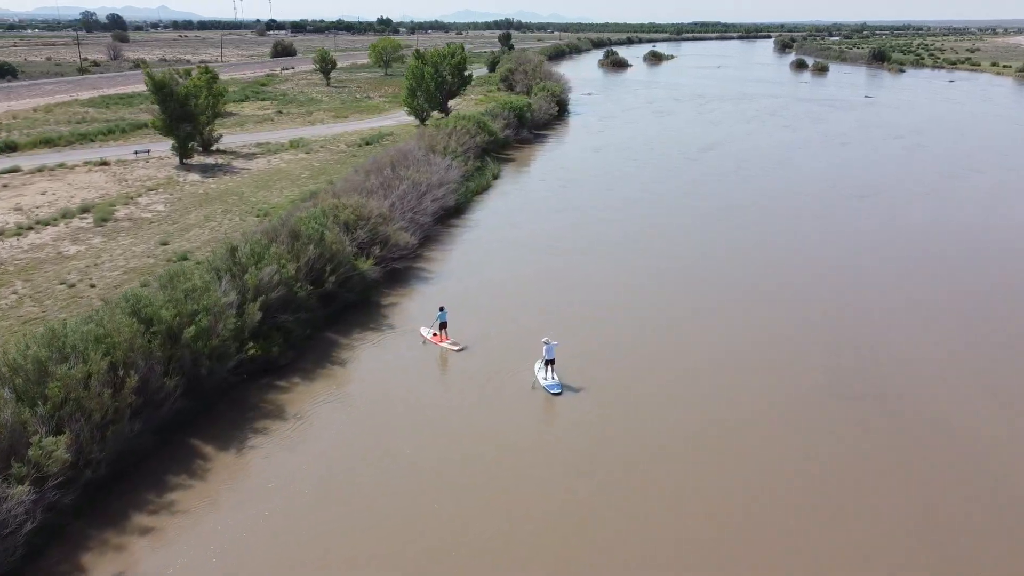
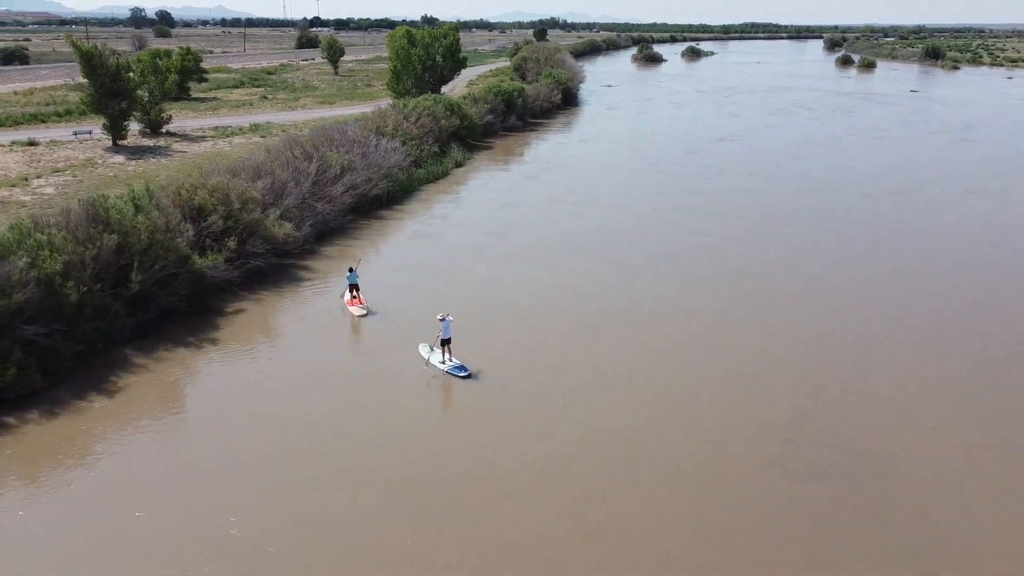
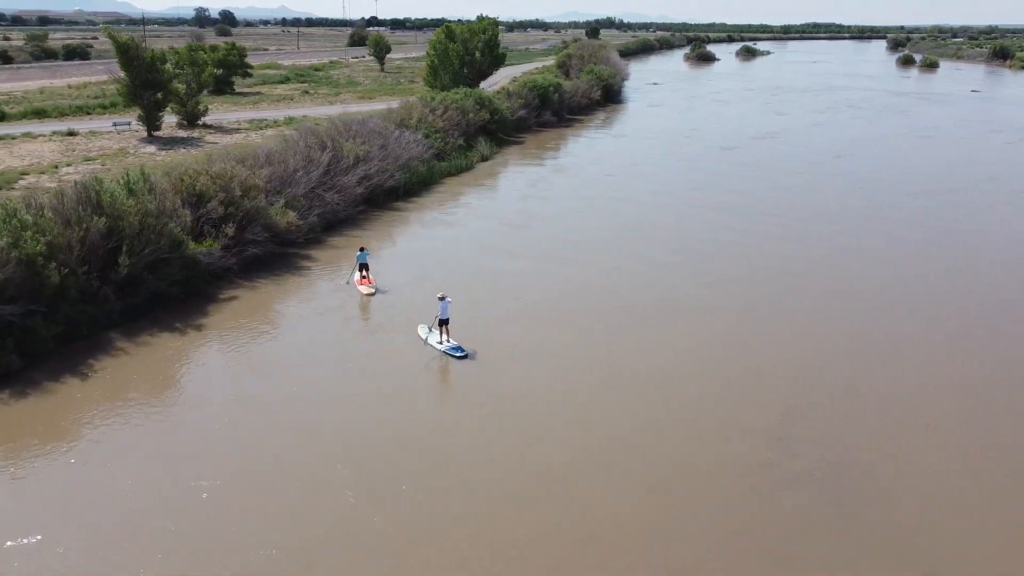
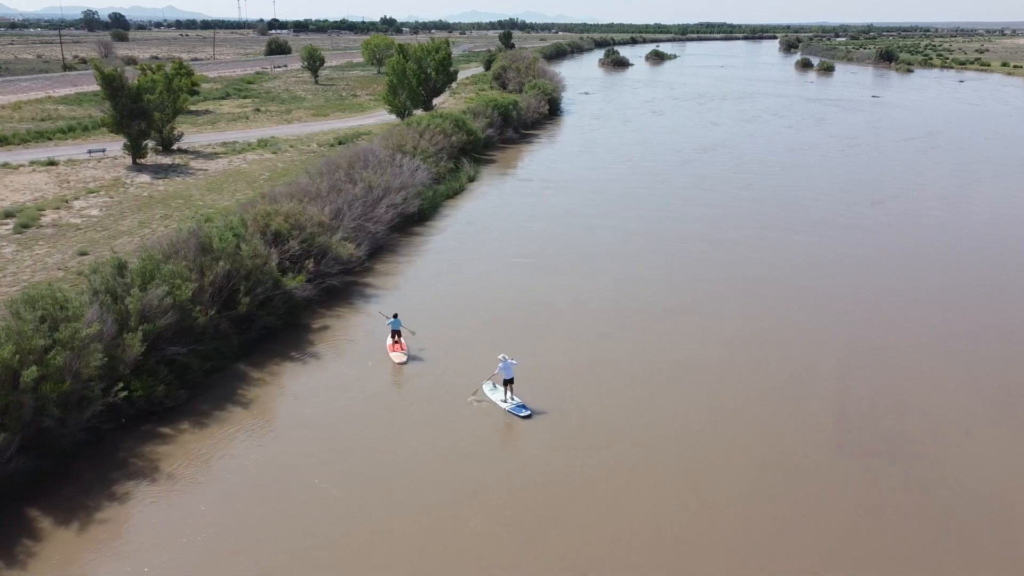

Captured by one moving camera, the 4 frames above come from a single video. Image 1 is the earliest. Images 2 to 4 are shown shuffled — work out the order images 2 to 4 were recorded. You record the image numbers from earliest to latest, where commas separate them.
4, 2, 3
